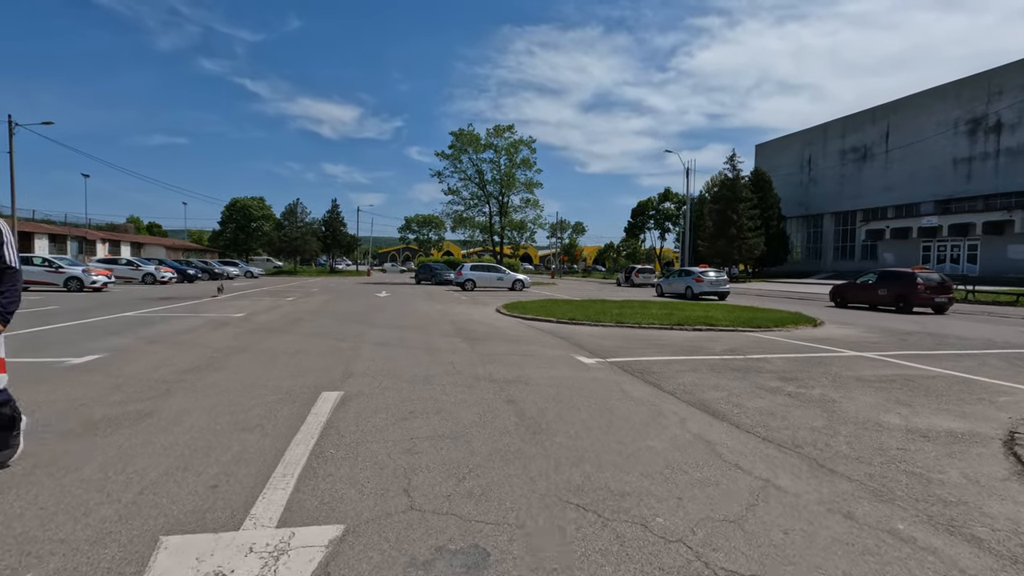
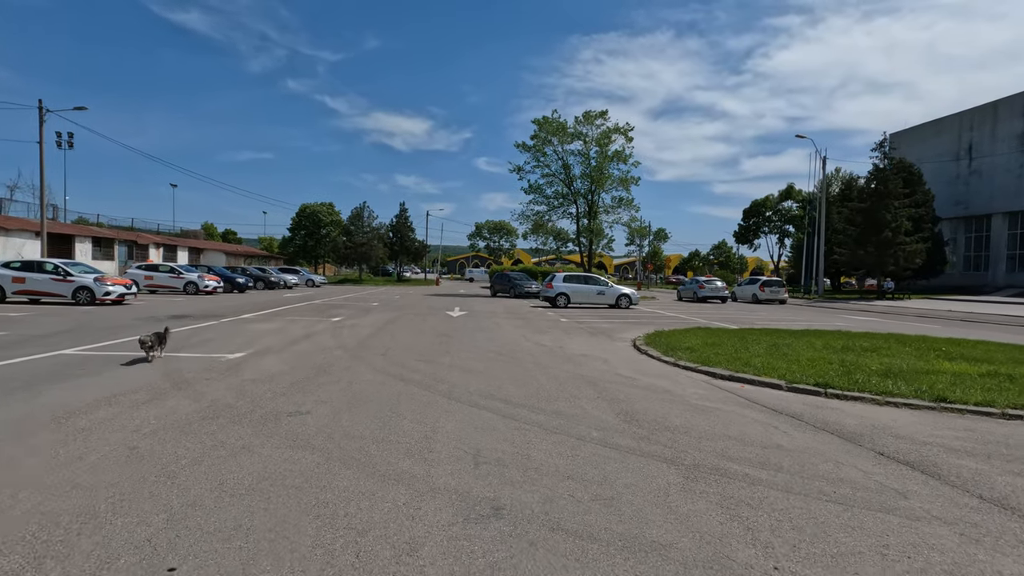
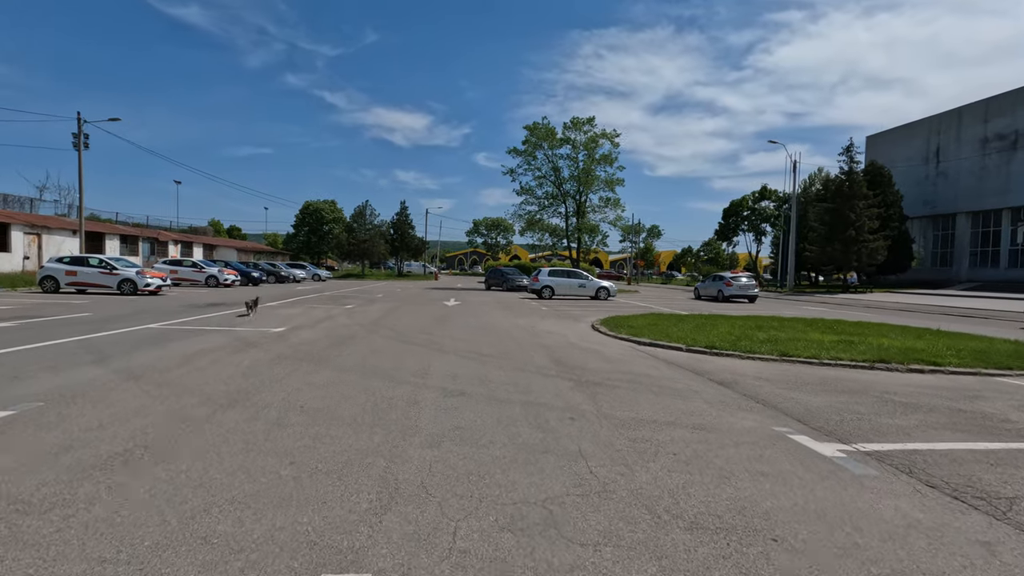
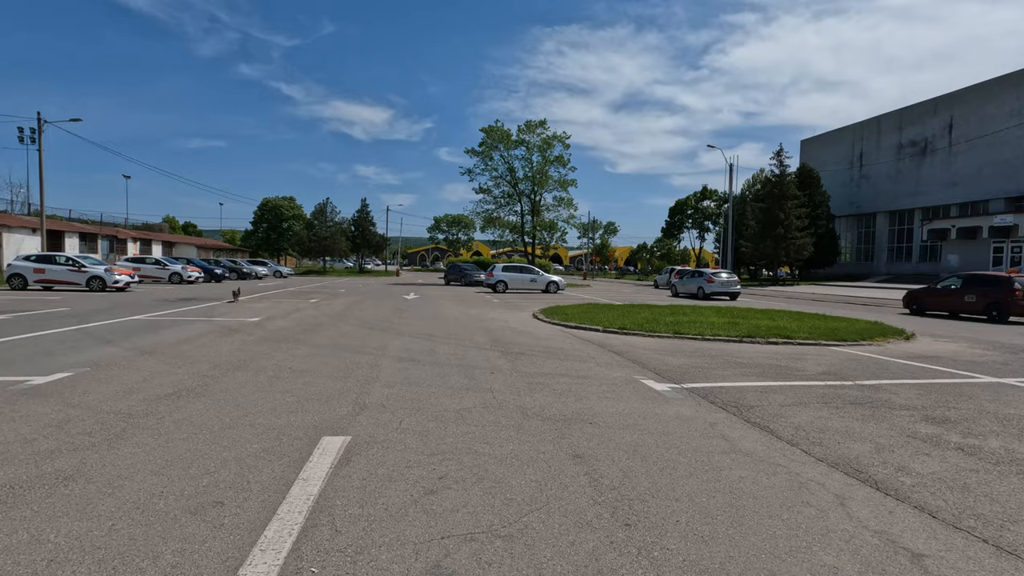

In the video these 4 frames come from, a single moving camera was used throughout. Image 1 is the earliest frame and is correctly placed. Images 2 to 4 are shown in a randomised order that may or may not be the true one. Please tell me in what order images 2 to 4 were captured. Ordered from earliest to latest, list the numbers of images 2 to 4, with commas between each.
4, 3, 2
